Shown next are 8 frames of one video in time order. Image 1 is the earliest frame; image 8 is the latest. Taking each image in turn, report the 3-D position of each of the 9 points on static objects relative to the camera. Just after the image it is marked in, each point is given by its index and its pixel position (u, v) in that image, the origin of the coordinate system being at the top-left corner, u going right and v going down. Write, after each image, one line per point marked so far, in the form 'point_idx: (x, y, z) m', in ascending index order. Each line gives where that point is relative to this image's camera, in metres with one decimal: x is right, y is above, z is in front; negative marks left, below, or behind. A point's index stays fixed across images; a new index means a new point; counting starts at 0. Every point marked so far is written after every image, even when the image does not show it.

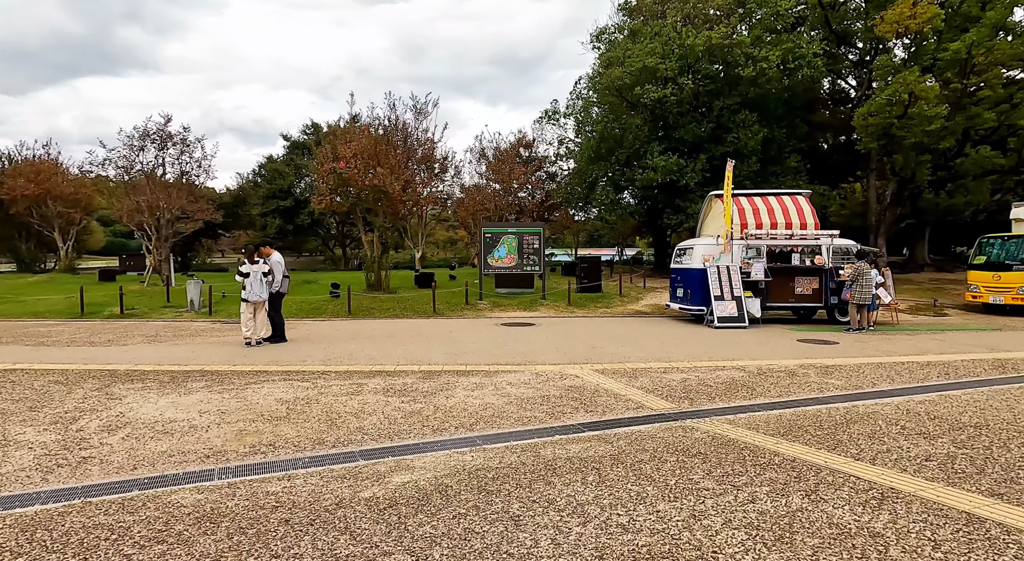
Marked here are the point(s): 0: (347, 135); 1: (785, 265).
0: (-4.4, +3.9, +16.8) m
1: (+6.4, +0.4, +14.9) m
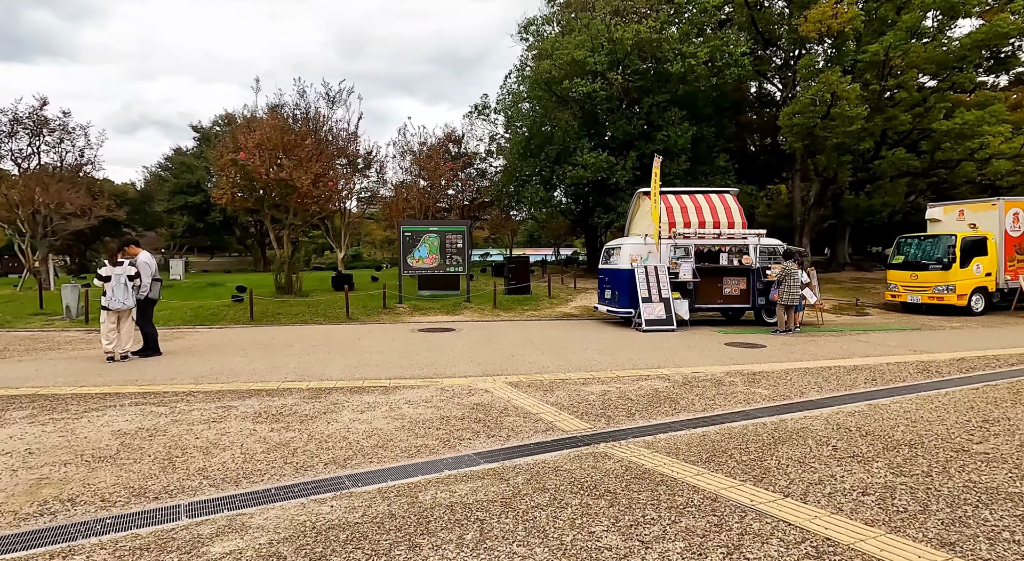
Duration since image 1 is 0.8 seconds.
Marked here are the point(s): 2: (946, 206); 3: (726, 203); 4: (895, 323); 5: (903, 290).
0: (-6.4, +3.8, +15.4) m
1: (+4.6, +0.4, +14.6) m
2: (+13.2, +2.3, +19.2) m
3: (+5.1, +1.9, +15.1) m
4: (+9.9, -1.2, +16.4) m
5: (+11.8, -0.3, +19.2) m
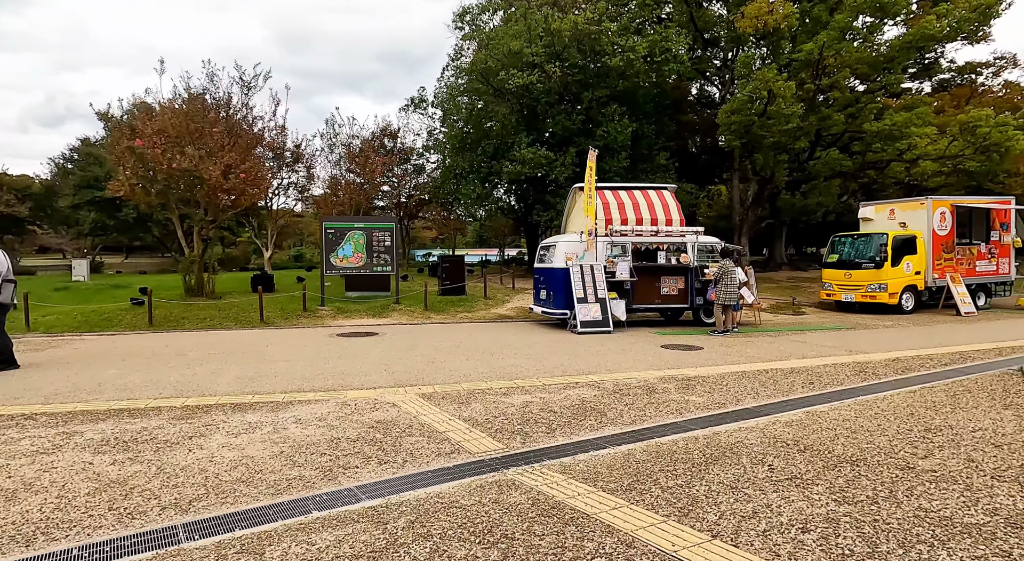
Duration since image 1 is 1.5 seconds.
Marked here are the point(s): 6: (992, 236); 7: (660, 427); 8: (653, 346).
0: (-8.0, +3.8, +14.1) m
1: (+3.1, +0.4, +14.1) m
2: (+11.3, +2.3, +19.5) m
3: (+3.5, +1.9, +14.7) m
4: (+8.2, -1.1, +16.4) m
5: (+9.9, -0.3, +19.3) m
6: (+14.8, +1.4, +19.6) m
7: (+1.4, -1.4, +6.2) m
8: (+2.5, -1.2, +11.3) m
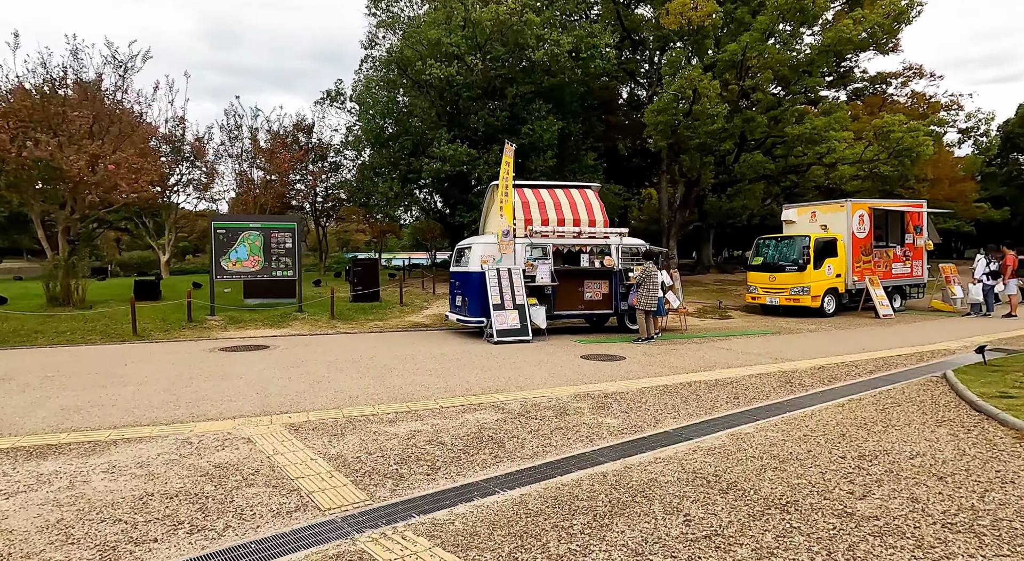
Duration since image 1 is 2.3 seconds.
0: (-9.7, +3.7, +12.2) m
1: (+1.3, +0.3, +13.3) m
2: (+8.9, +2.2, +19.5) m
3: (+1.6, +1.8, +14.0) m
4: (+6.2, -1.2, +16.1) m
5: (+7.6, -0.4, +19.1) m
6: (+12.4, +1.3, +19.9) m
7: (+0.4, -1.5, +5.2) m
8: (+1.0, -1.3, +10.5) m
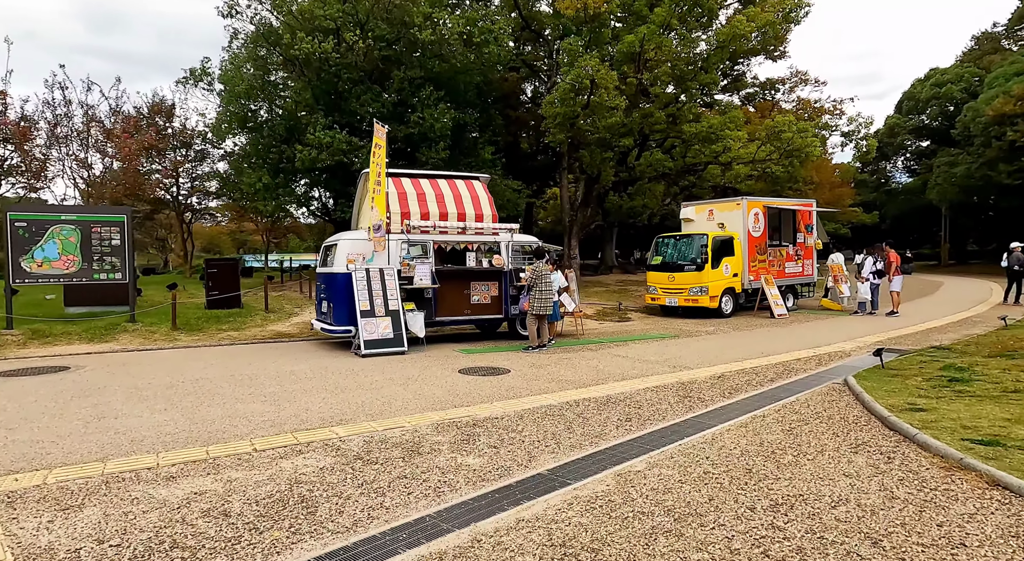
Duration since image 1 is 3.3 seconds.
0: (-11.8, +3.6, +9.3) m
1: (-1.0, +0.3, +11.9) m
2: (+5.6, +2.3, +19.1) m
3: (-0.8, +1.8, +12.6) m
4: (+3.4, -1.2, +15.3) m
5: (+4.4, -0.4, +18.6) m
6: (+9.1, +1.3, +20.0) m
7: (-0.7, -1.5, +3.8) m
8: (-0.9, -1.3, +9.1) m
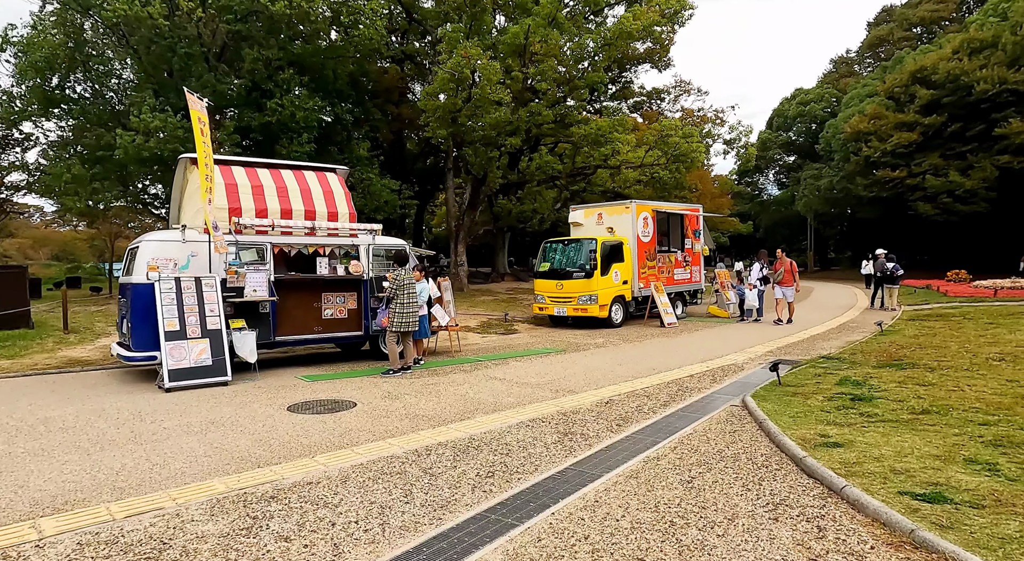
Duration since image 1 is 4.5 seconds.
0: (-13.5, +3.4, +5.6) m
1: (-3.3, +0.1, +9.9) m
2: (+2.1, +2.0, +18.1) m
3: (-3.1, +1.6, +10.7) m
4: (+0.6, -1.4, +14.0) m
5: (+1.0, -0.6, +17.3) m
6: (+5.4, +1.1, +19.6) m
7: (-1.6, -1.6, +2.0) m
8: (-2.7, -1.4, +7.1) m
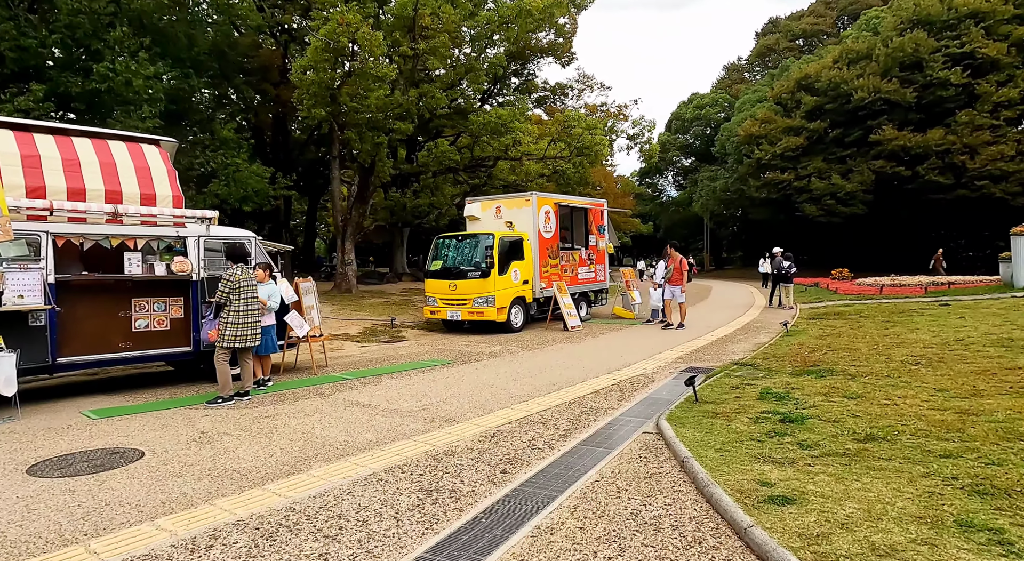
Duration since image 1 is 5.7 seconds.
0: (-14.4, +3.3, +1.8) m
1: (-4.9, +0.1, +7.6) m
2: (-0.8, +2.0, +16.4) m
3: (-4.9, +1.6, +8.3) m
4: (-1.7, -1.4, +12.2) m
5: (-1.8, -0.6, +15.5) m
6: (+2.3, +1.2, +18.4) m
7: (-2.1, -1.6, -0.1) m
8: (-3.9, -1.5, +4.9) m
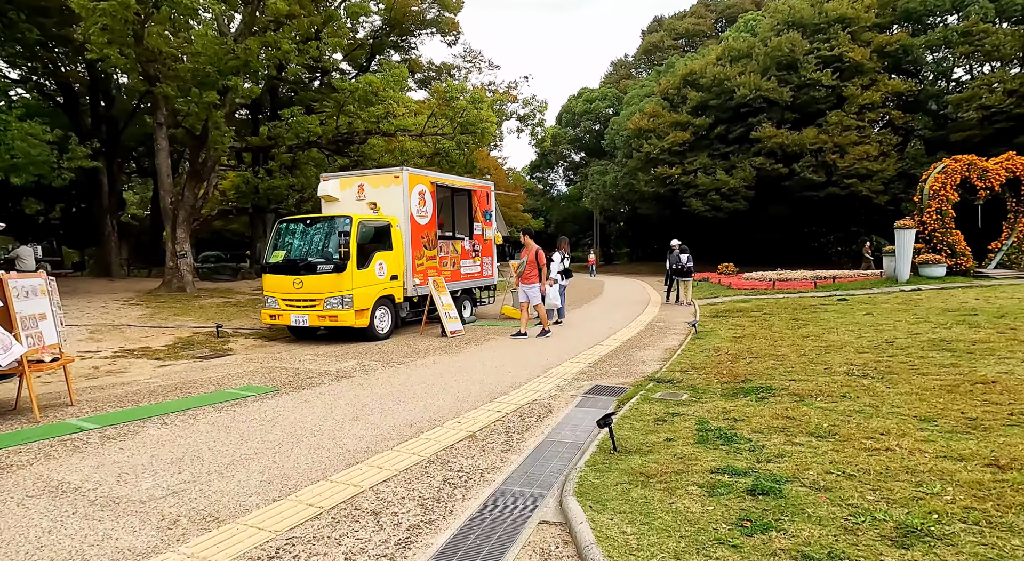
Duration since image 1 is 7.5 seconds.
0: (-14.6, +3.2, -3.4) m
1: (-6.2, +0.1, +3.9) m
2: (-3.6, +2.2, +13.3) m
3: (-6.3, +1.6, +4.6) m
4: (-3.8, -1.3, +9.0) m
5: (-4.4, -0.5, +12.2) m
6: (-0.9, +1.3, +15.7) m
7: (-2.1, -1.6, -3.2) m
8: (-4.7, -1.5, +1.4) m
